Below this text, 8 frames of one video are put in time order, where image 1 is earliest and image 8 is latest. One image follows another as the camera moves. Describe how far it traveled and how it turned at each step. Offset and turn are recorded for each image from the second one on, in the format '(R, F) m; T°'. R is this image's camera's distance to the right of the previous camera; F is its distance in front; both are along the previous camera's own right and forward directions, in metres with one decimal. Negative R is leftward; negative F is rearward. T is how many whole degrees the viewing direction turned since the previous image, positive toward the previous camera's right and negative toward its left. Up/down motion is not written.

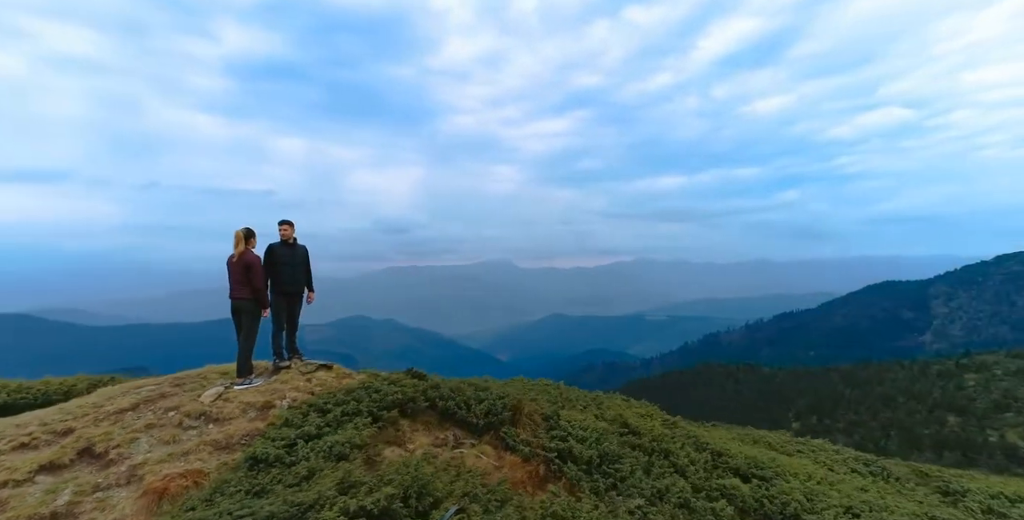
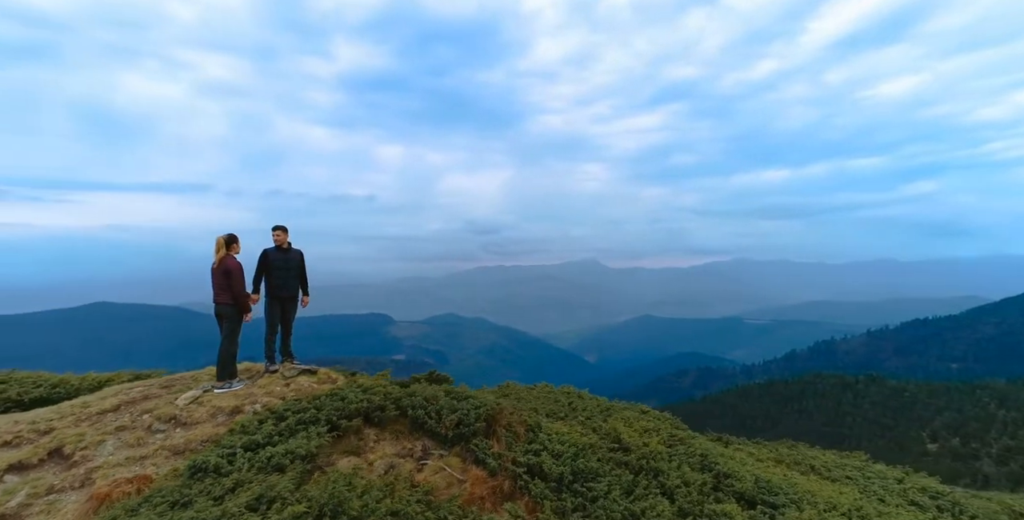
(+1.1, +0.4) m; -6°
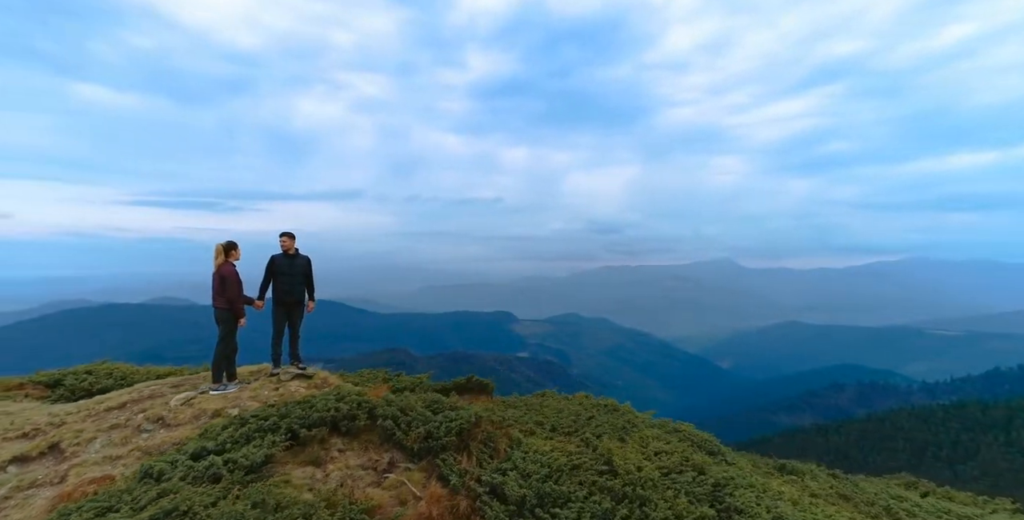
(+1.4, +0.5) m; -9°
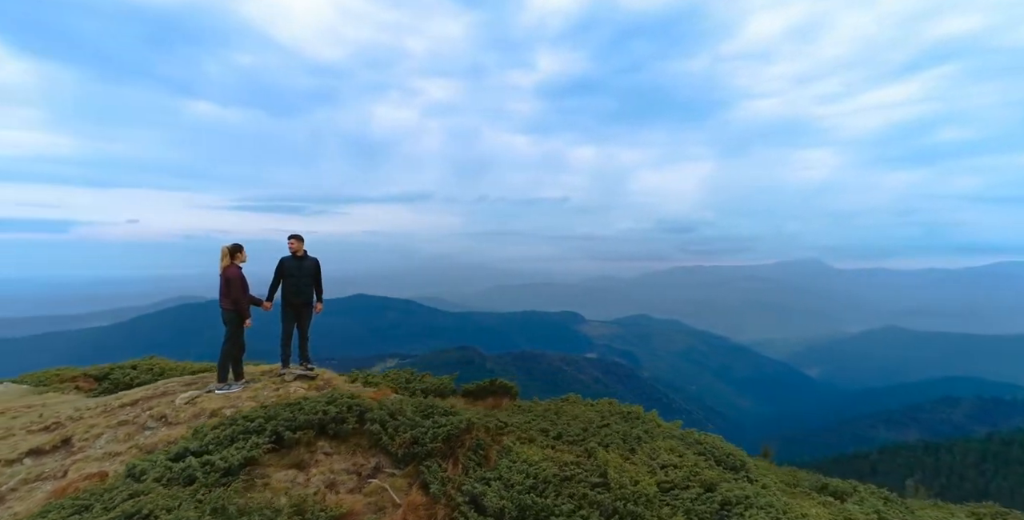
(+0.7, +0.3) m; -6°
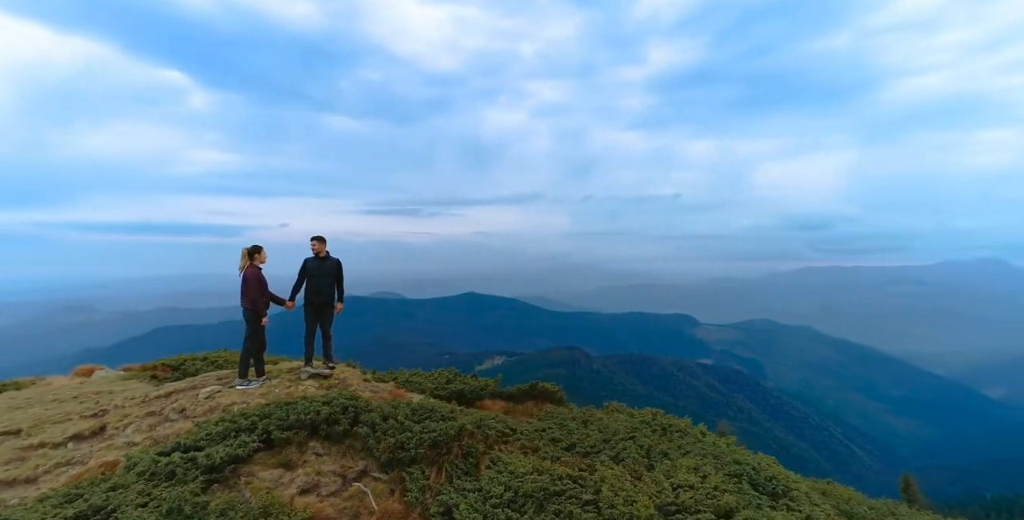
(+1.1, +0.4) m; -9°
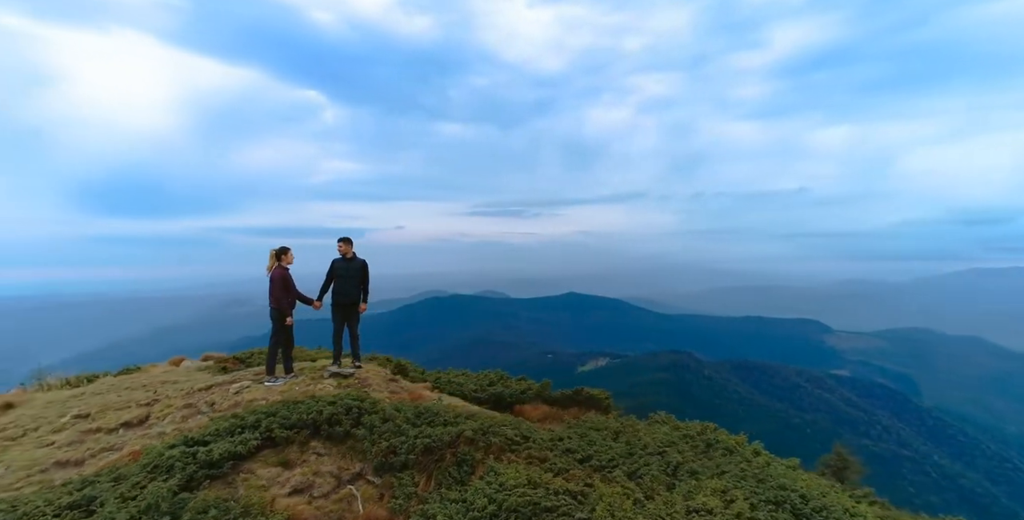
(+1.0, +0.4) m; -9°
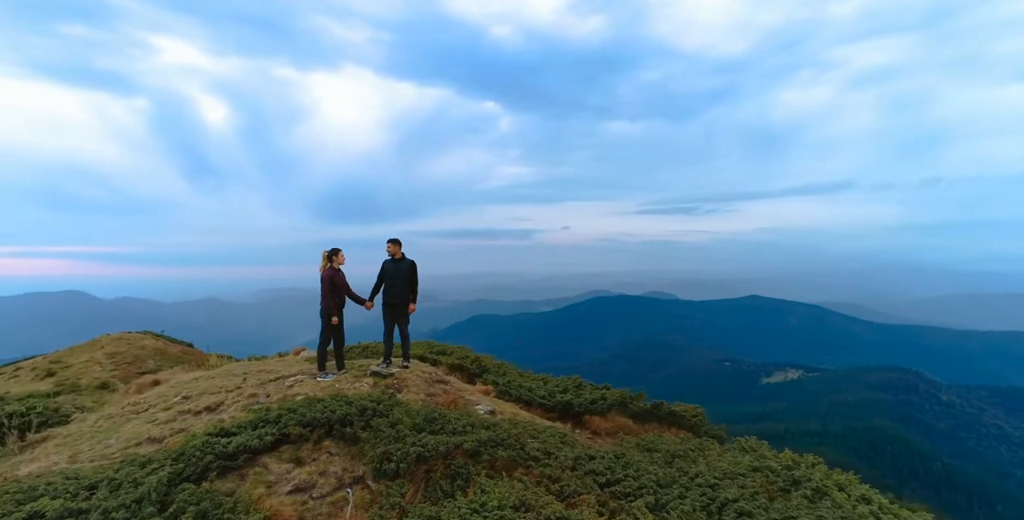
(+1.4, +0.7) m; -15°
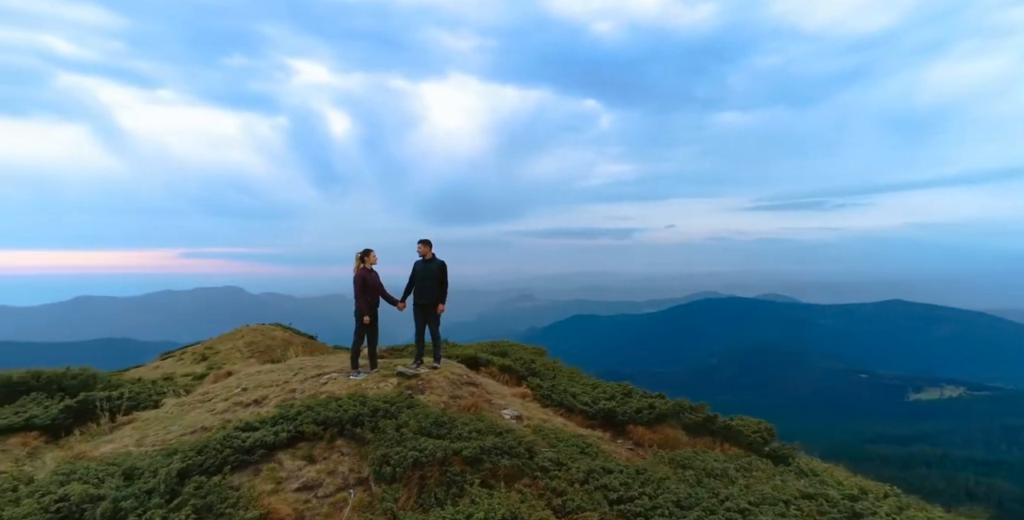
(+0.8, +0.3) m; -9°
